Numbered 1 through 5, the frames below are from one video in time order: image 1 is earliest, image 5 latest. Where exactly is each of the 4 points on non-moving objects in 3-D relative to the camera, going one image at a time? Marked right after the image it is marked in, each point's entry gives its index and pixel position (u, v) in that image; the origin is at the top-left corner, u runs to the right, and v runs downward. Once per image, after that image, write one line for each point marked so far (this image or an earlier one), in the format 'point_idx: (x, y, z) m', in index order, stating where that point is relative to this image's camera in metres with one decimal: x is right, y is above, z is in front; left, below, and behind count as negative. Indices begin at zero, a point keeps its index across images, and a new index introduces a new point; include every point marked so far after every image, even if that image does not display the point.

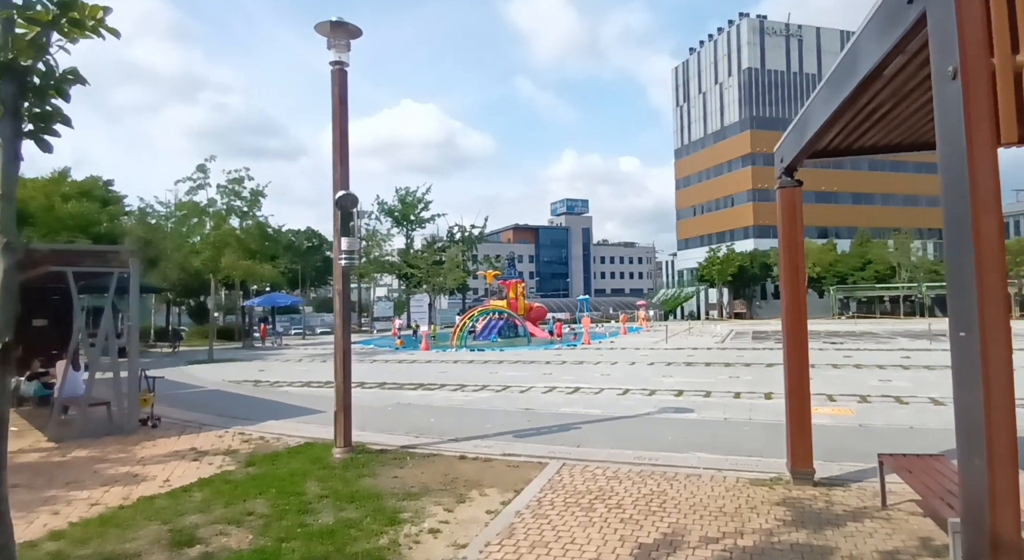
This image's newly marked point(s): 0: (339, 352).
0: (-2.6, -1.1, +8.9) m
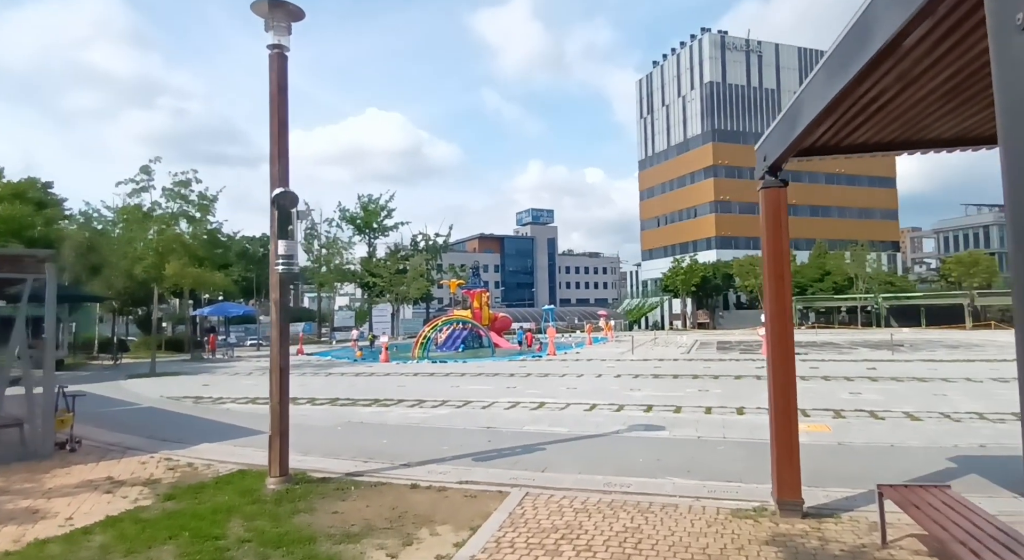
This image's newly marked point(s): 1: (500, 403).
0: (-3.1, -1.2, +7.9) m
1: (-0.3, -3.0, +14.6) m
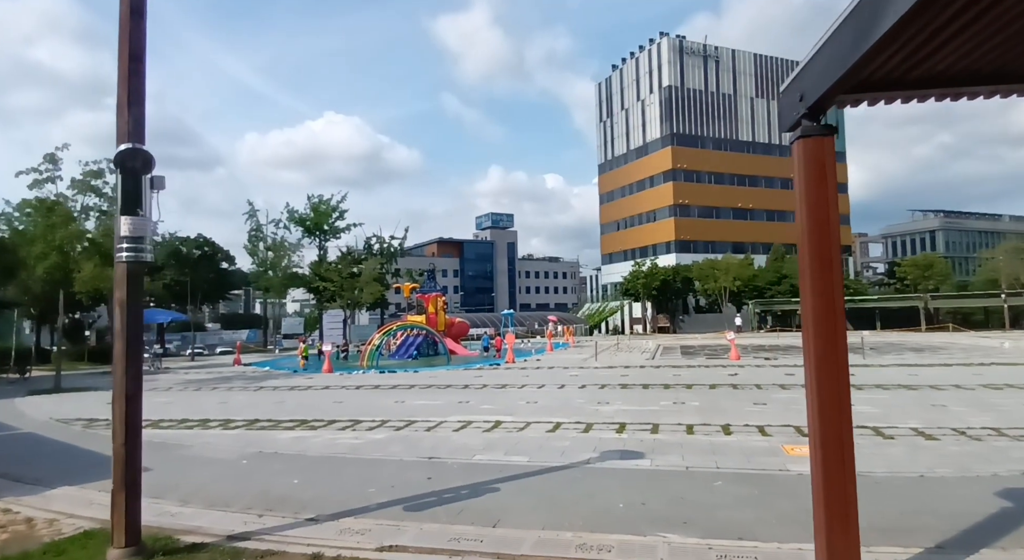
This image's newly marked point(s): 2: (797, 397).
0: (-3.7, -1.1, +5.7) m
1: (-1.3, -3.0, +12.5) m
2: (+7.2, -3.0, +15.1) m
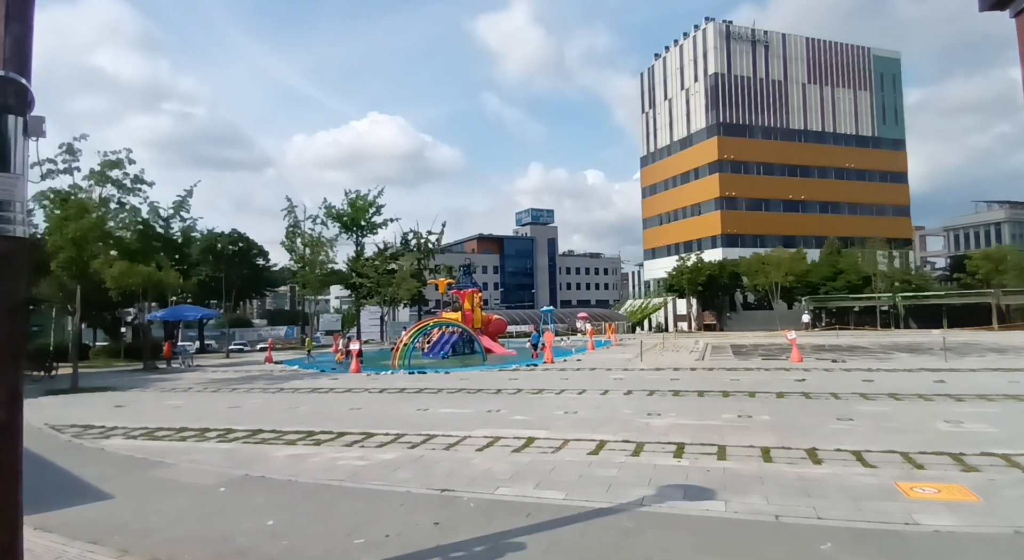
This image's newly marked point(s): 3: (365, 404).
0: (-3.6, -1.0, +4.0) m
1: (-0.7, -2.8, +10.7) m
2: (+7.9, -2.8, +12.8) m
3: (-3.8, -3.2, +15.6) m
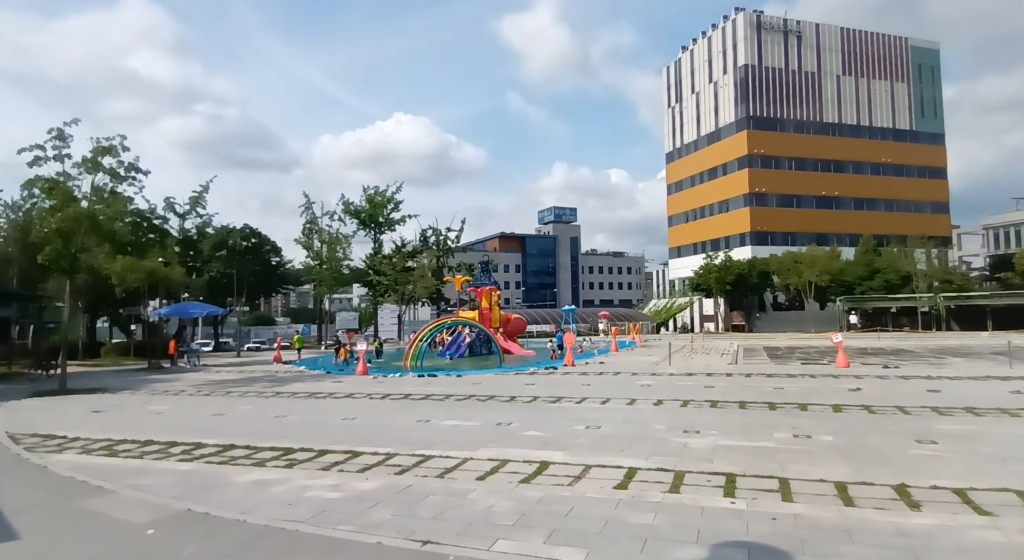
0: (-3.6, -0.9, +2.4) m
1: (-0.5, -2.7, +8.9) m
2: (+8.2, -2.7, +10.7) m
3: (-3.5, -3.1, +14.0) m
